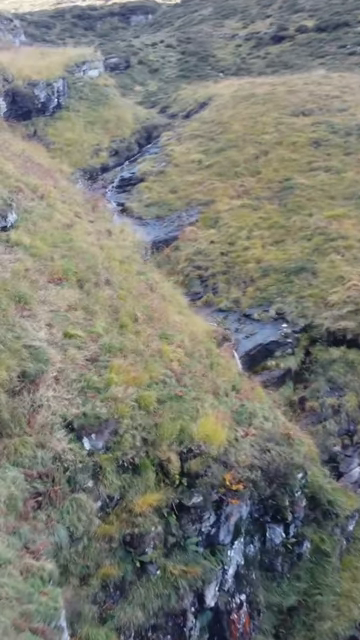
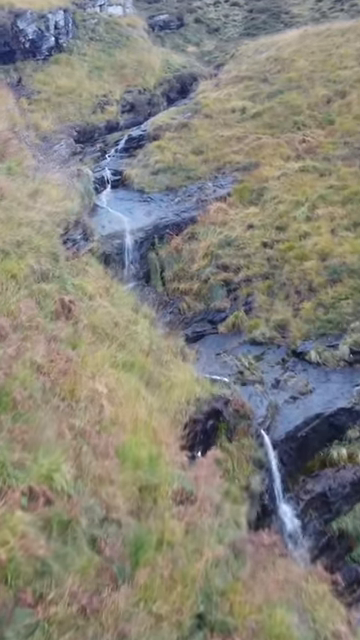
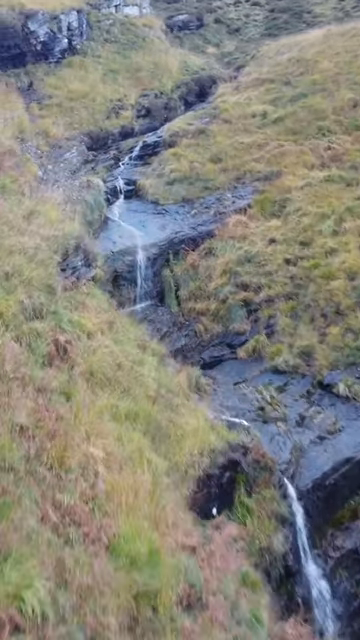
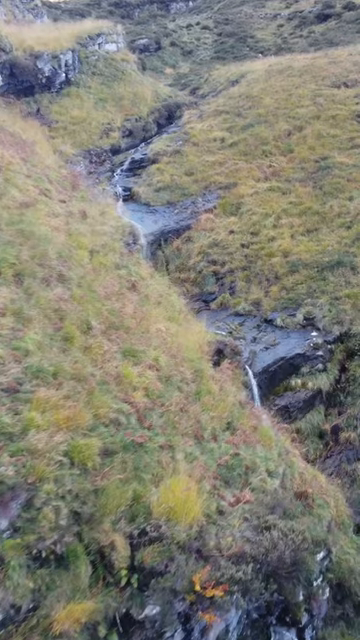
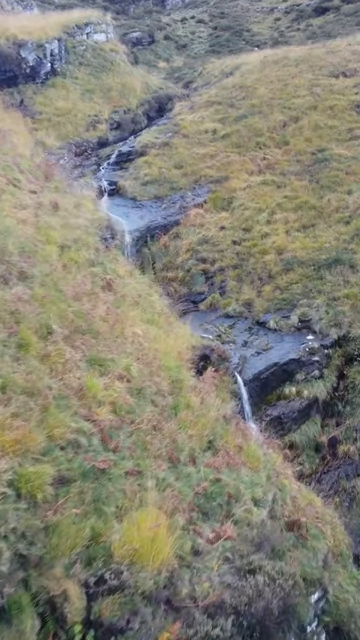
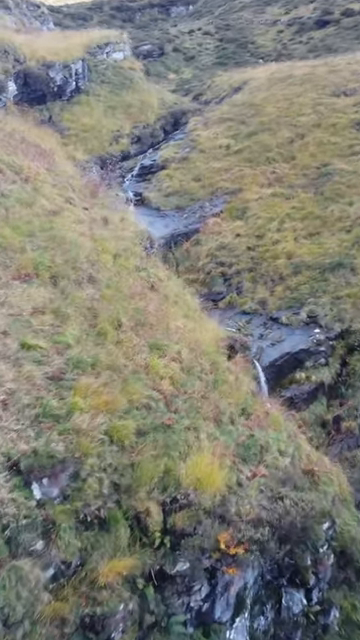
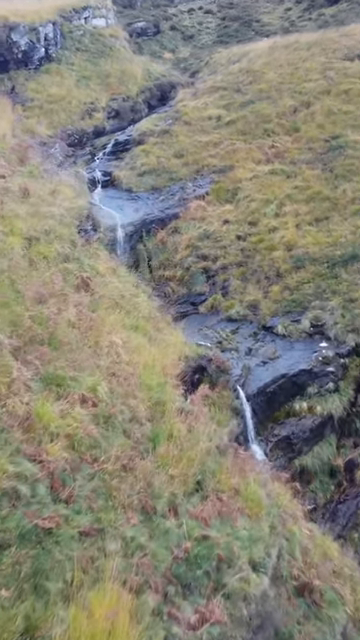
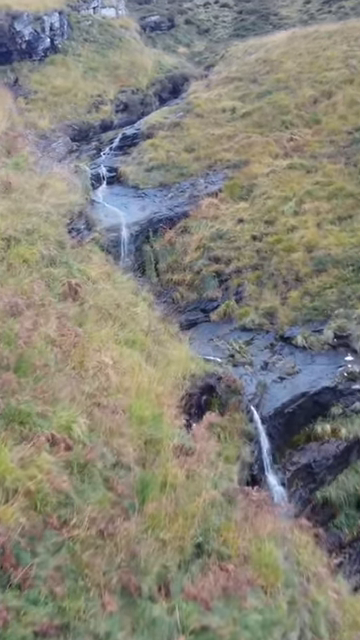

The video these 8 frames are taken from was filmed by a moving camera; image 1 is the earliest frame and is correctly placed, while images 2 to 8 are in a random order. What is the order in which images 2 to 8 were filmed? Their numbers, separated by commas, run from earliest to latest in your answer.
6, 4, 5, 7, 8, 2, 3
